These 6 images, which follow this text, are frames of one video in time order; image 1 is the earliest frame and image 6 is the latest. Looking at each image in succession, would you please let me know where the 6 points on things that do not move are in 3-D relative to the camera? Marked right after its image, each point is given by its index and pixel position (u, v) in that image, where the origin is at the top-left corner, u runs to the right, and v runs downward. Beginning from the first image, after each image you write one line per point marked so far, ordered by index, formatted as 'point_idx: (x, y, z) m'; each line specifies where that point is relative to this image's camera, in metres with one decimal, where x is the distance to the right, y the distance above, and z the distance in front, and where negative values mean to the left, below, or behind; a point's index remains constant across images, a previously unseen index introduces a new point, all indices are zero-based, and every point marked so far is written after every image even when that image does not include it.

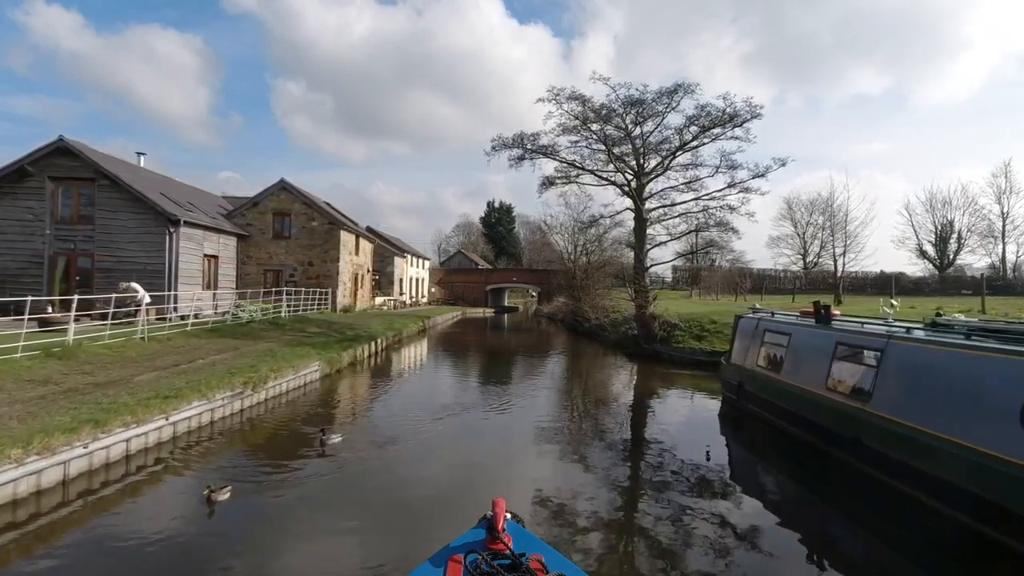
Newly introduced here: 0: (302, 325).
0: (-7.1, -1.3, +19.2) m
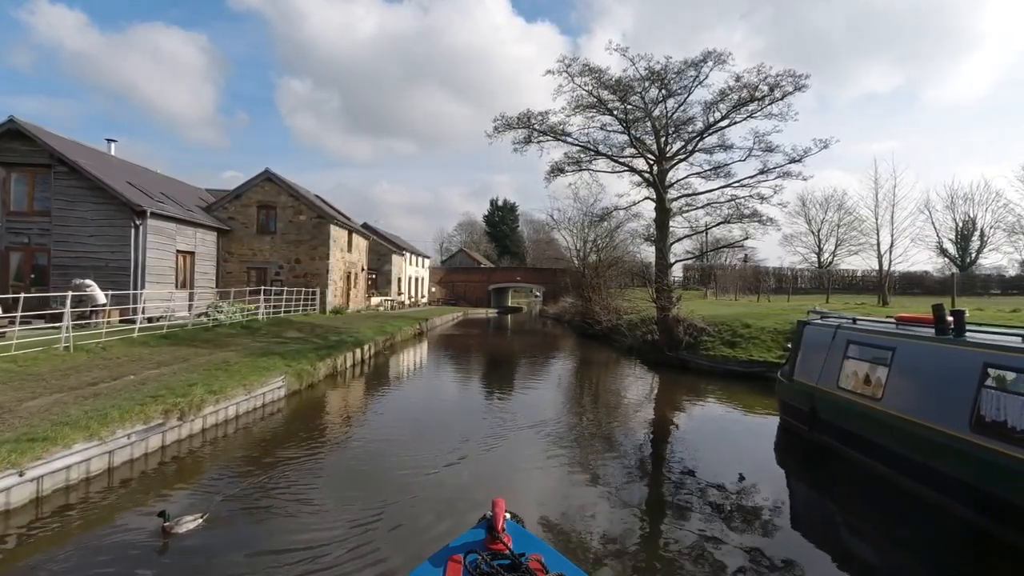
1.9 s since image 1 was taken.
0: (-7.0, -1.3, +17.0) m
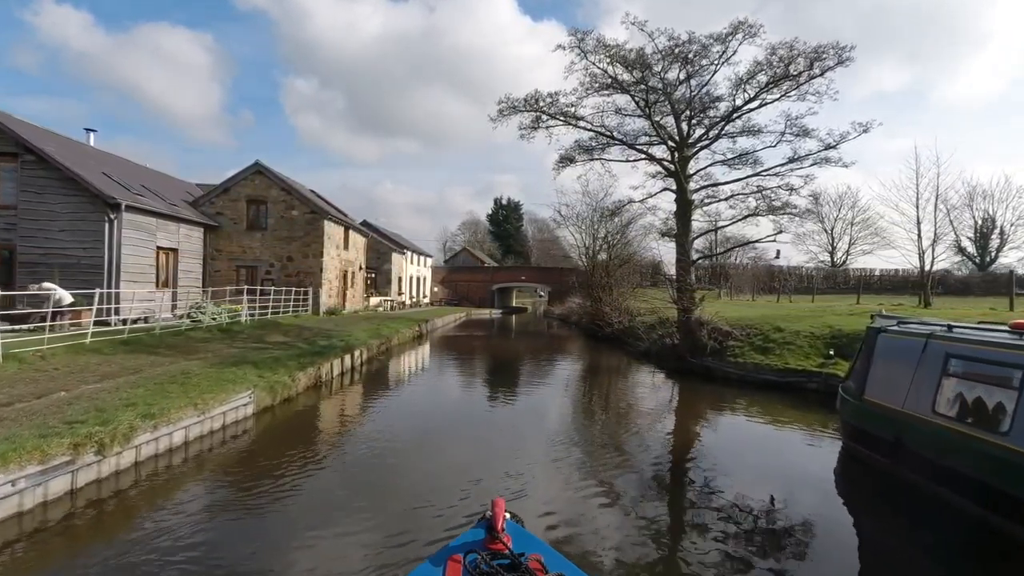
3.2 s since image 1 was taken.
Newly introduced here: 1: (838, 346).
0: (-6.8, -1.2, +15.4) m
1: (+8.0, -1.4, +13.9) m
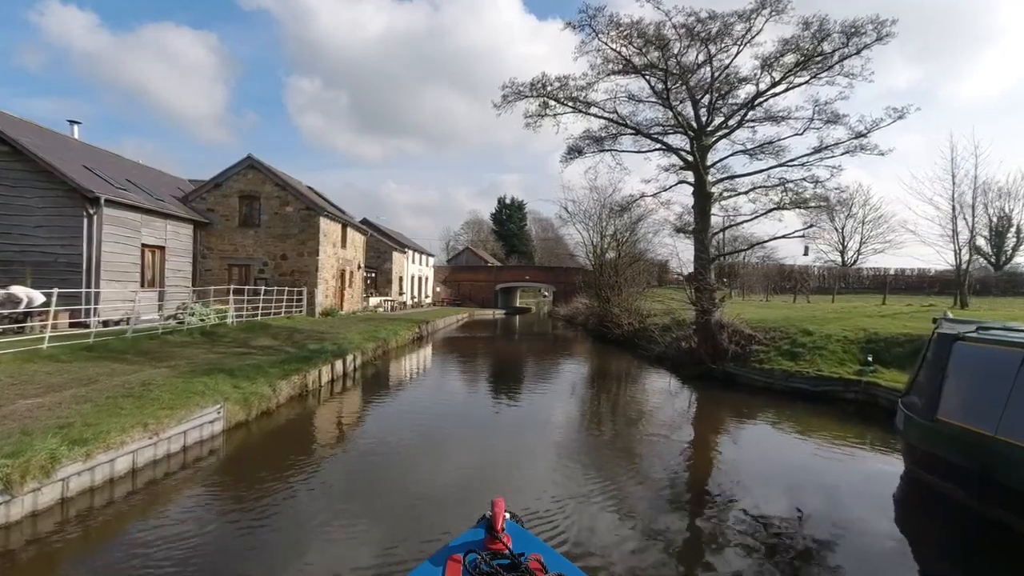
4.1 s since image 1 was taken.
0: (-6.7, -1.2, +14.3) m
1: (+8.1, -1.4, +12.7) m
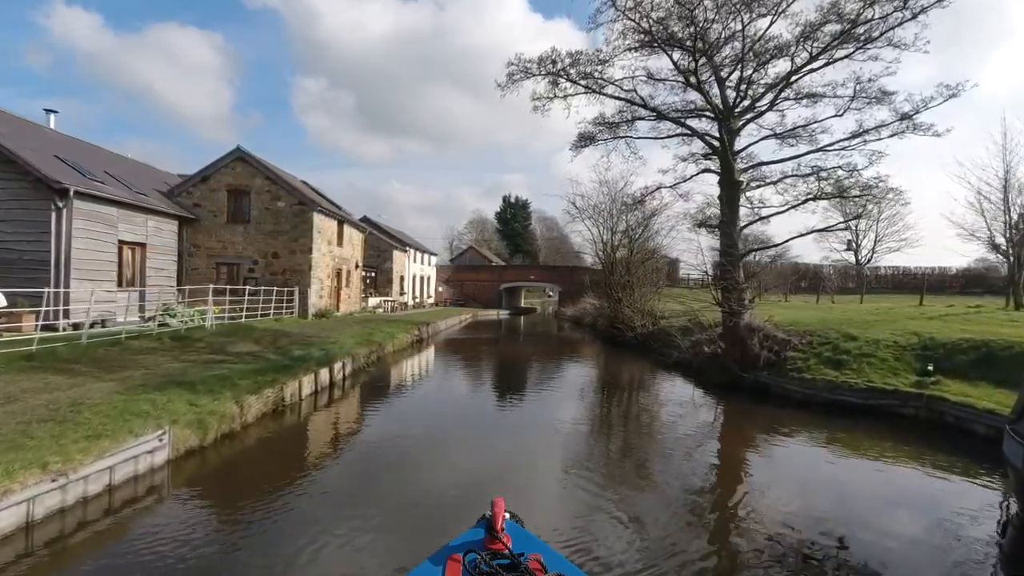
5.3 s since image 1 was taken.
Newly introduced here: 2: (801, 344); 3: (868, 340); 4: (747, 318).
0: (-6.6, -1.2, +12.9) m
1: (+8.3, -1.4, +11.2) m
2: (+6.8, -1.3, +13.4) m
3: (+7.9, -1.2, +12.6) m
4: (+5.6, -0.7, +13.4) m
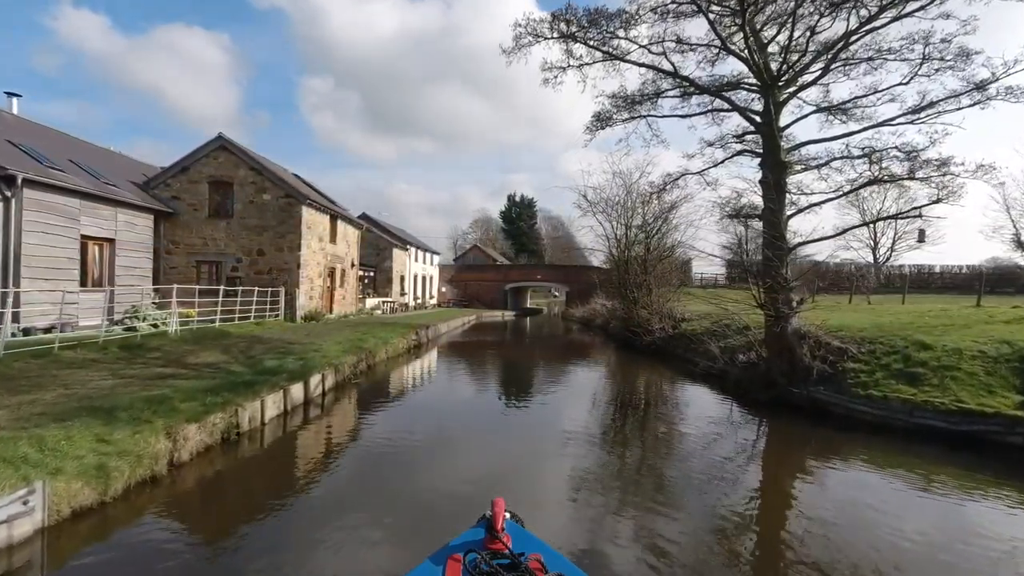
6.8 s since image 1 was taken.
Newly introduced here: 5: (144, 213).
0: (-6.4, -1.2, +11.1) m
1: (+8.4, -1.4, +9.2) m
2: (+6.9, -1.3, +11.4) m
3: (+8.0, -1.1, +10.6) m
4: (+5.7, -0.7, +11.5) m
5: (-12.1, +2.5, +18.6) m
